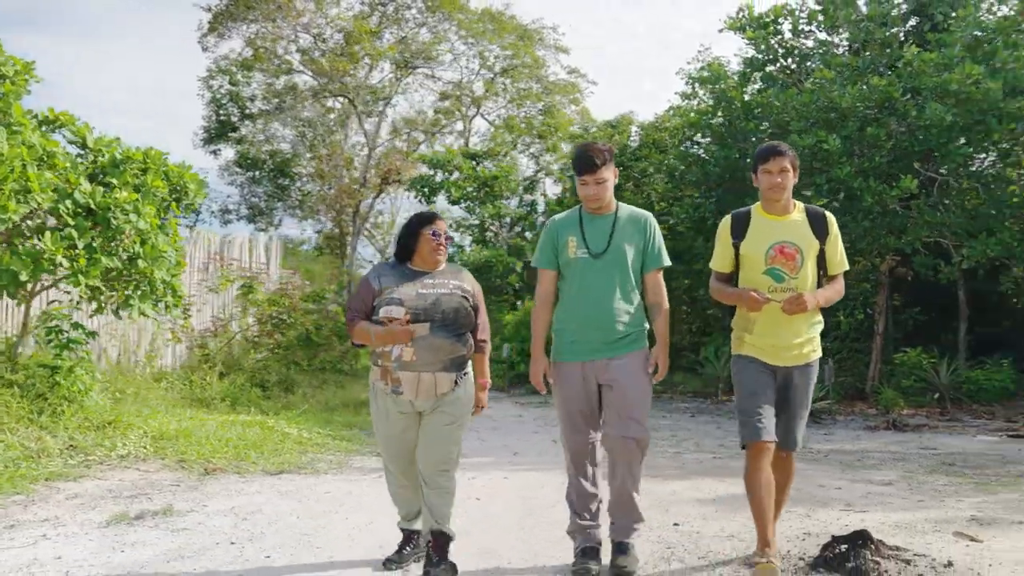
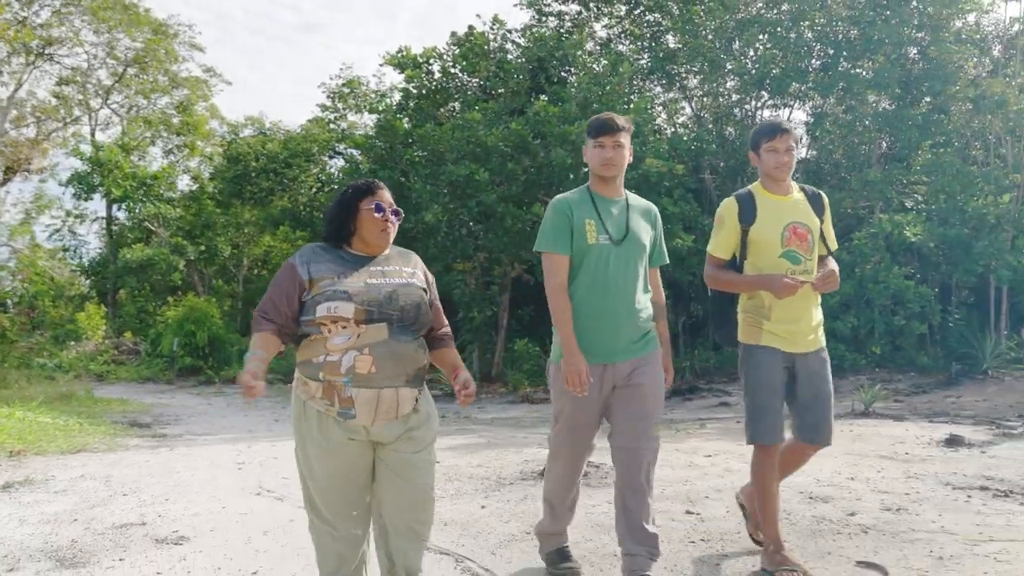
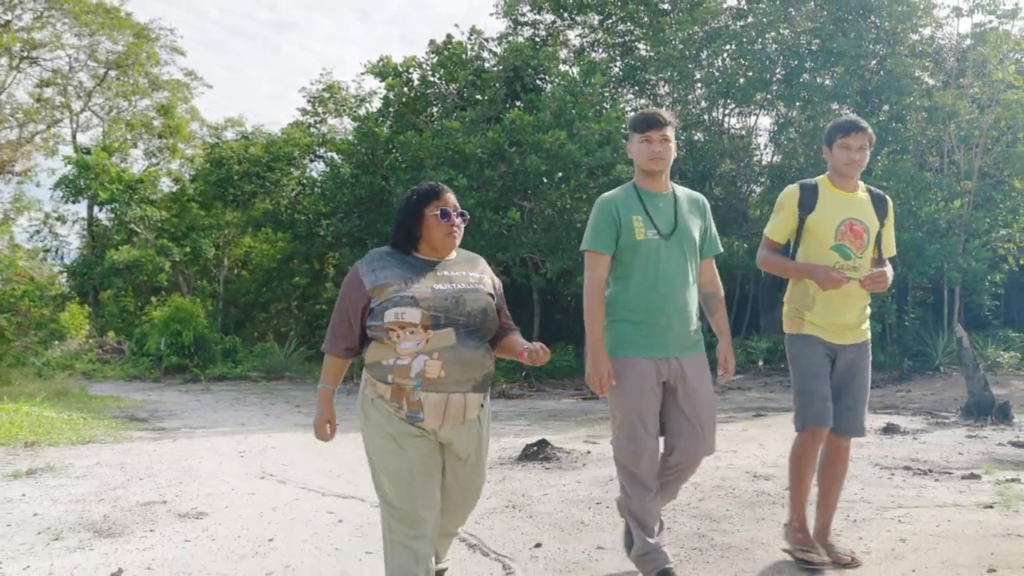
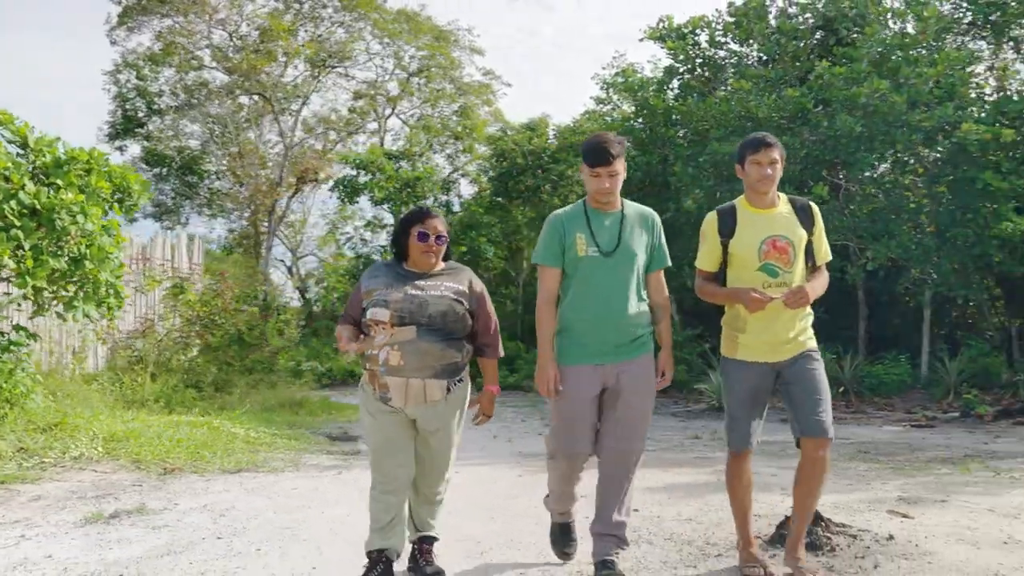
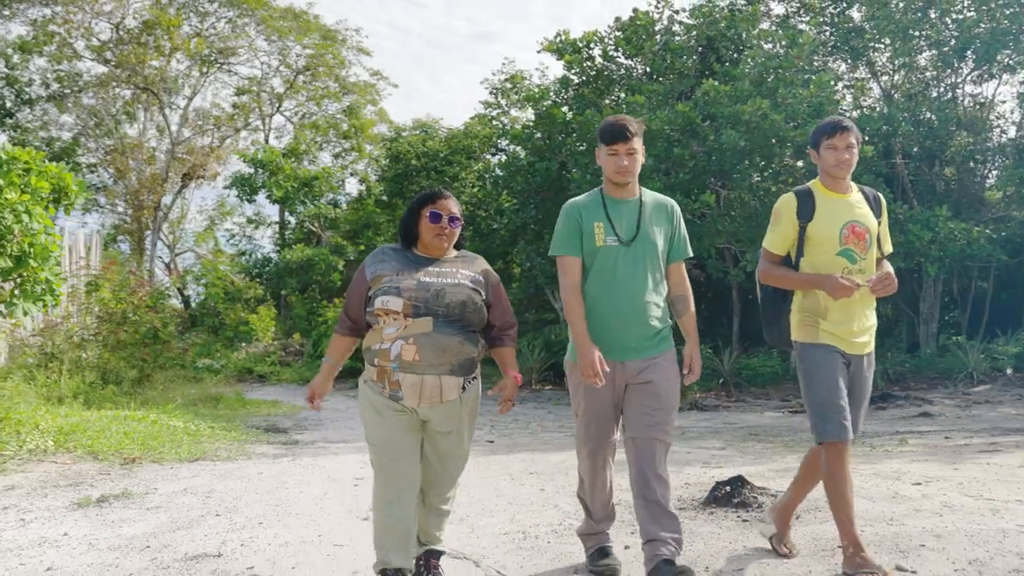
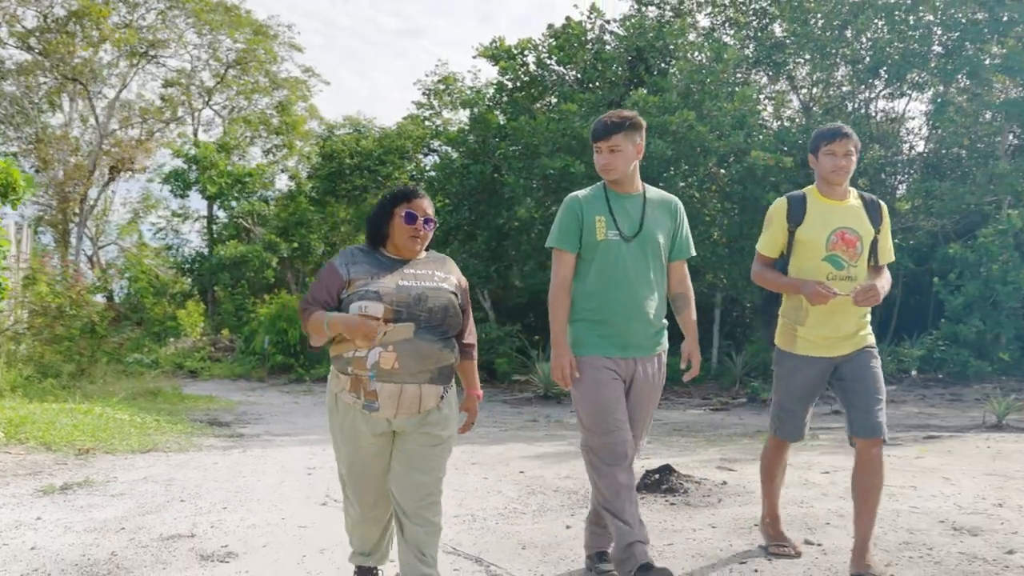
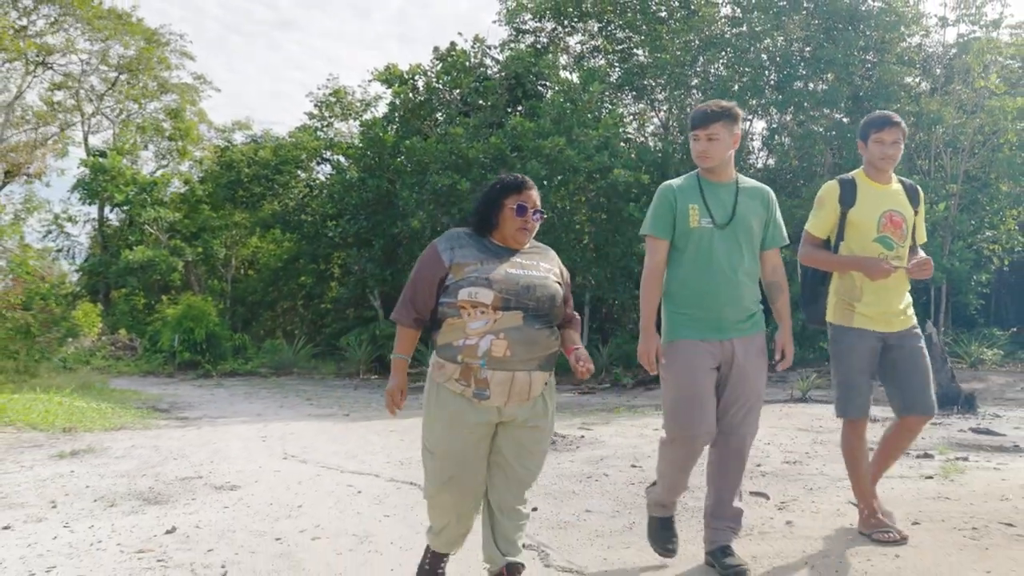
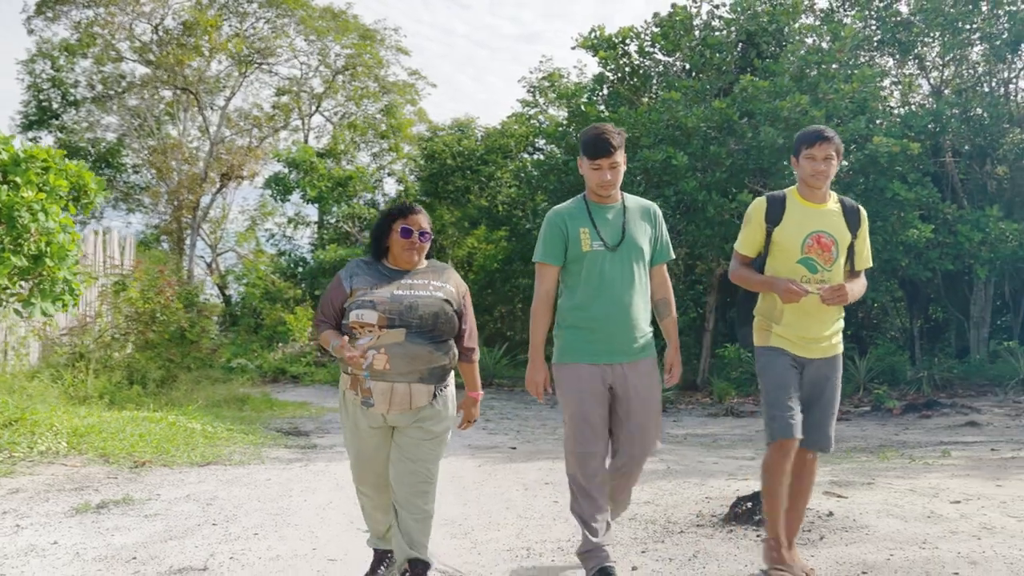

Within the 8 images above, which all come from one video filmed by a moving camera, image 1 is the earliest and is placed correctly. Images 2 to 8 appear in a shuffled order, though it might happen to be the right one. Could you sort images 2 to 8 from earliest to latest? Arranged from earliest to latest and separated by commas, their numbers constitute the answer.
4, 8, 5, 6, 2, 3, 7
